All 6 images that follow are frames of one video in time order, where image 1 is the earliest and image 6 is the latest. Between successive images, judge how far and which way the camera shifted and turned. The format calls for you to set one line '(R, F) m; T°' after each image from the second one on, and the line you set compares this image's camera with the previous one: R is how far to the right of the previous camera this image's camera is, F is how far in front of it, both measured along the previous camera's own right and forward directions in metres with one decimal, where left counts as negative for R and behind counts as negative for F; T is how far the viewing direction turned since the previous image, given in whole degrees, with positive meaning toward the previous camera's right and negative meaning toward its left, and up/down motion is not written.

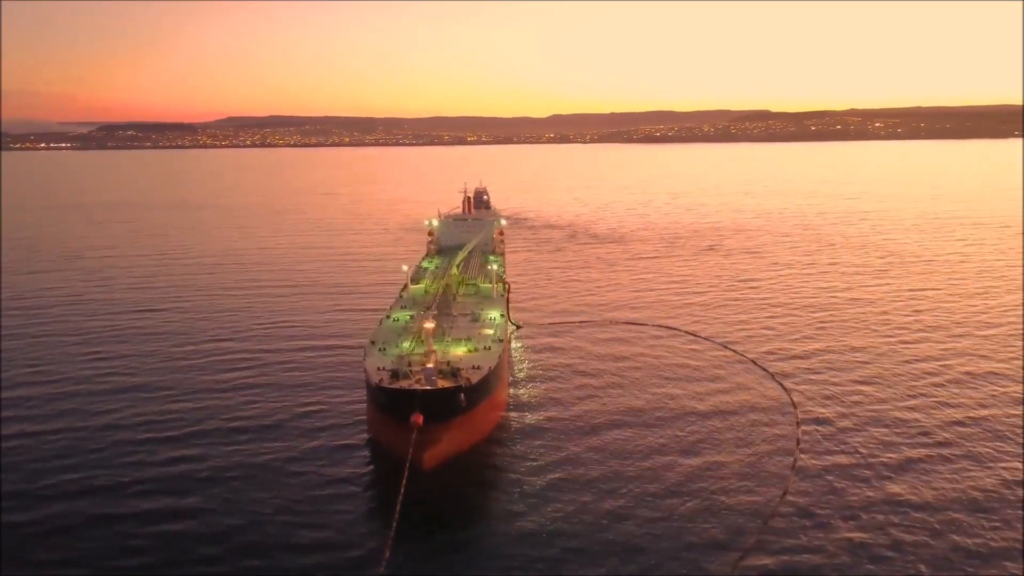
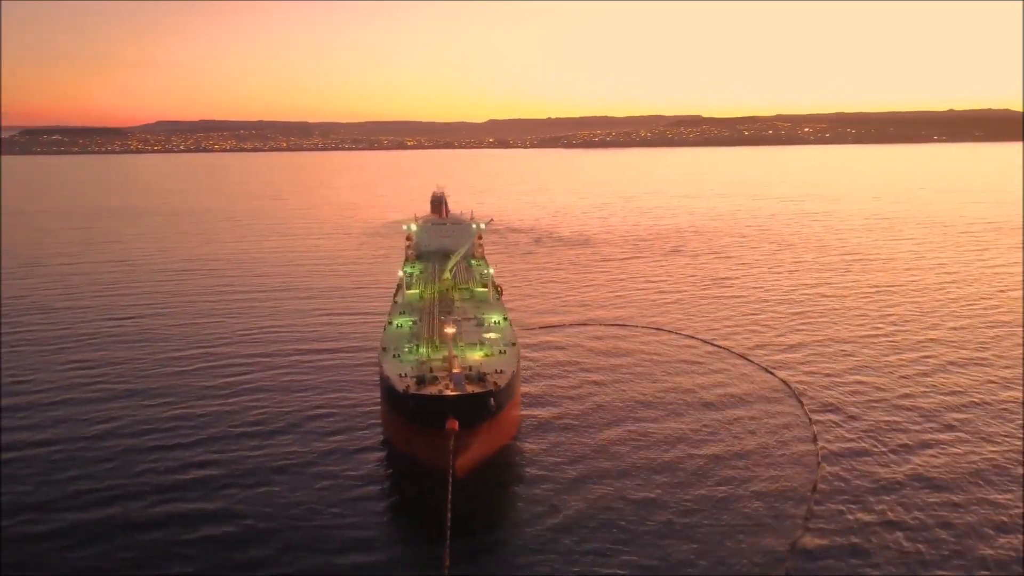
(-2.8, -0.3) m; +4°
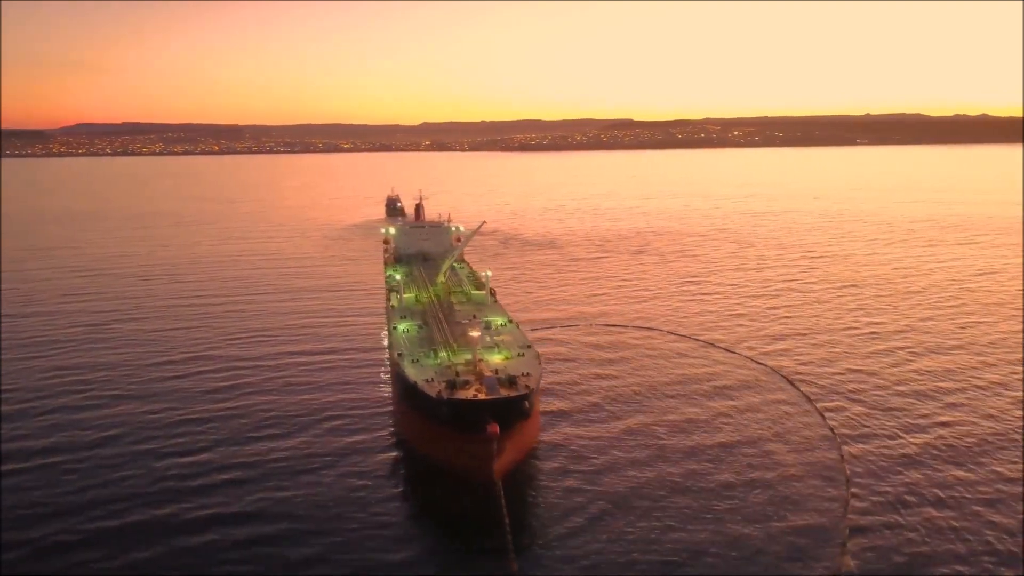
(-3.0, -0.3) m; +4°
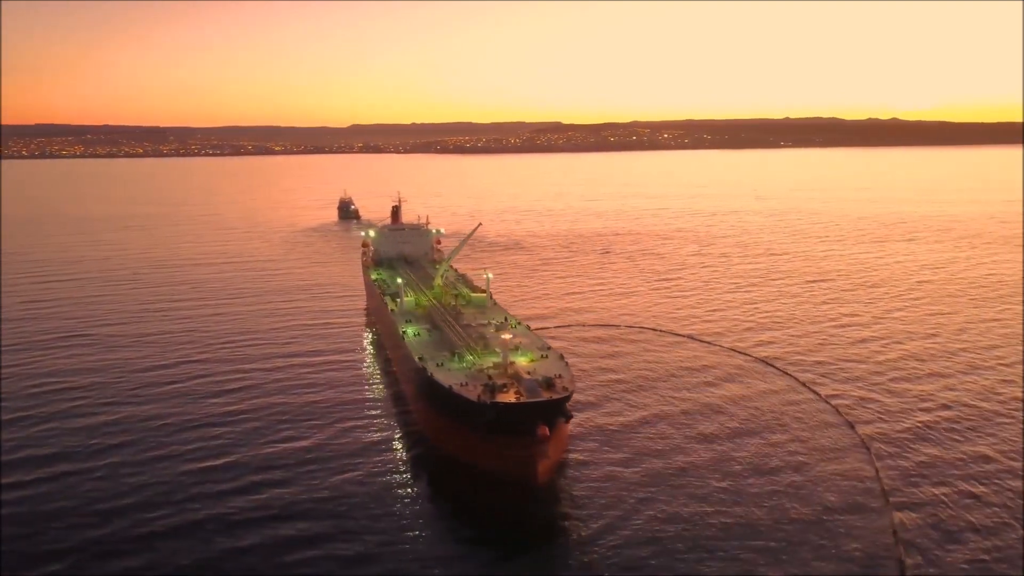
(-3.3, -0.4) m; +5°
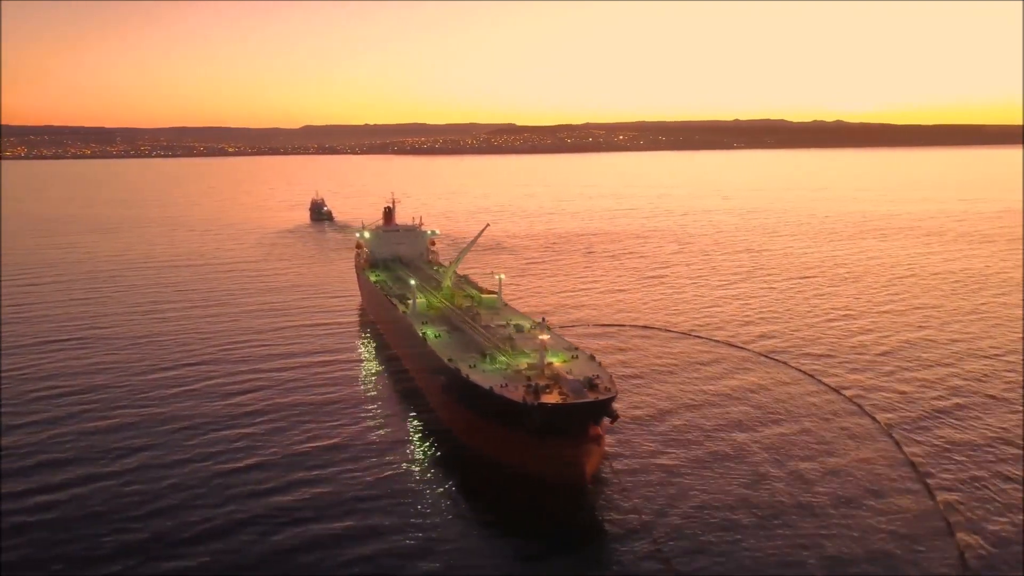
(-2.8, -0.4) m; +3°
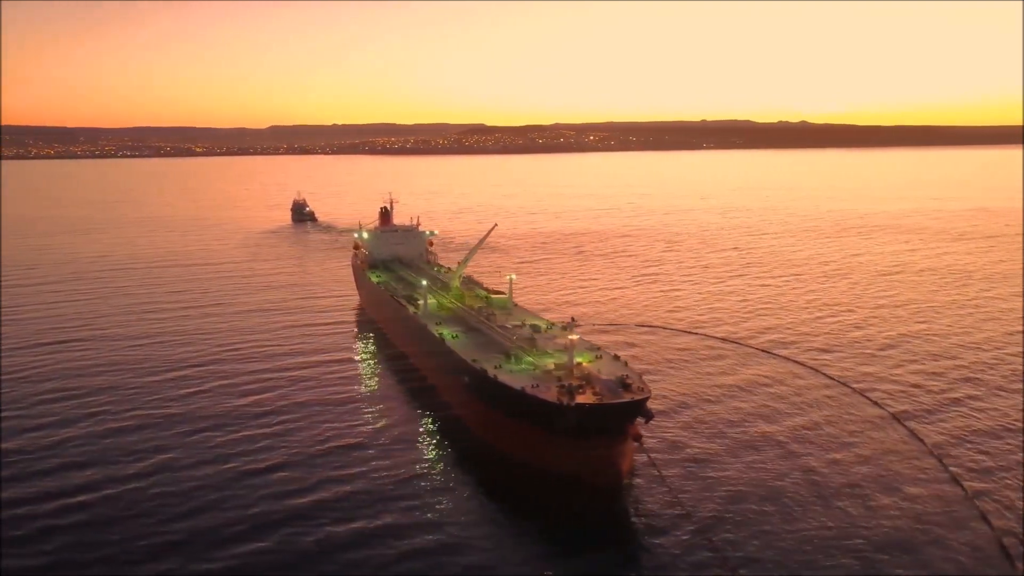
(-2.1, -0.3) m; +2°
